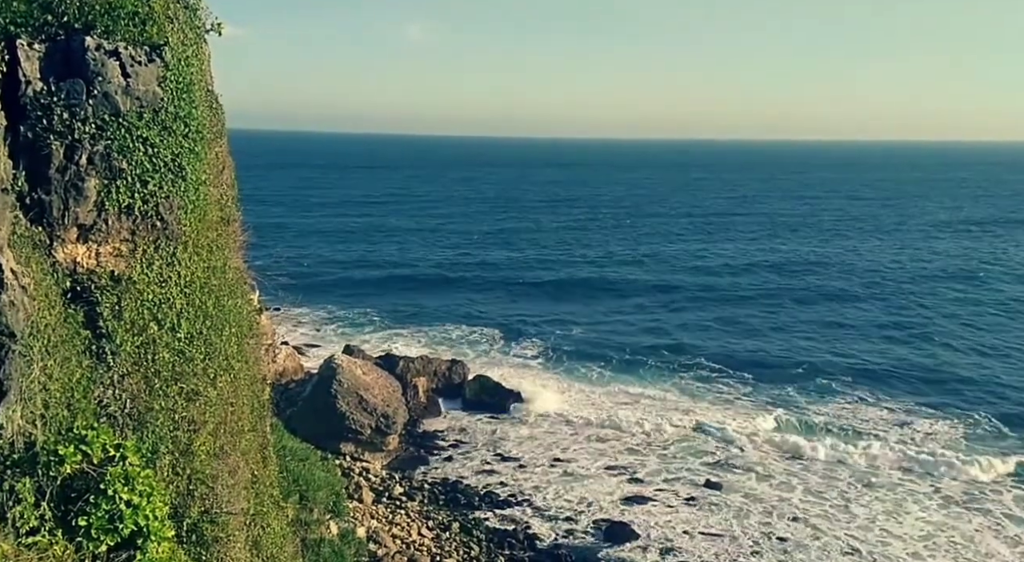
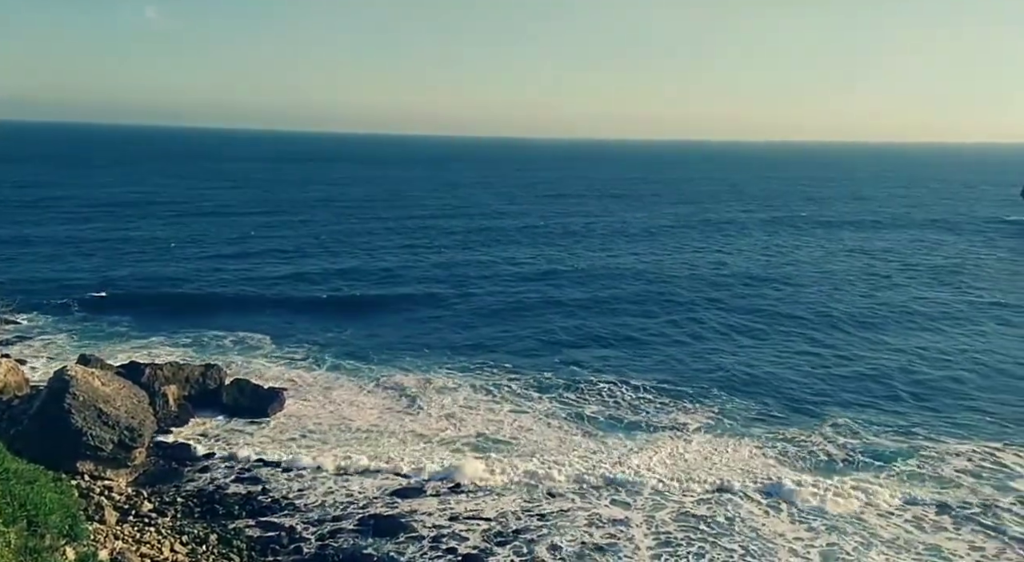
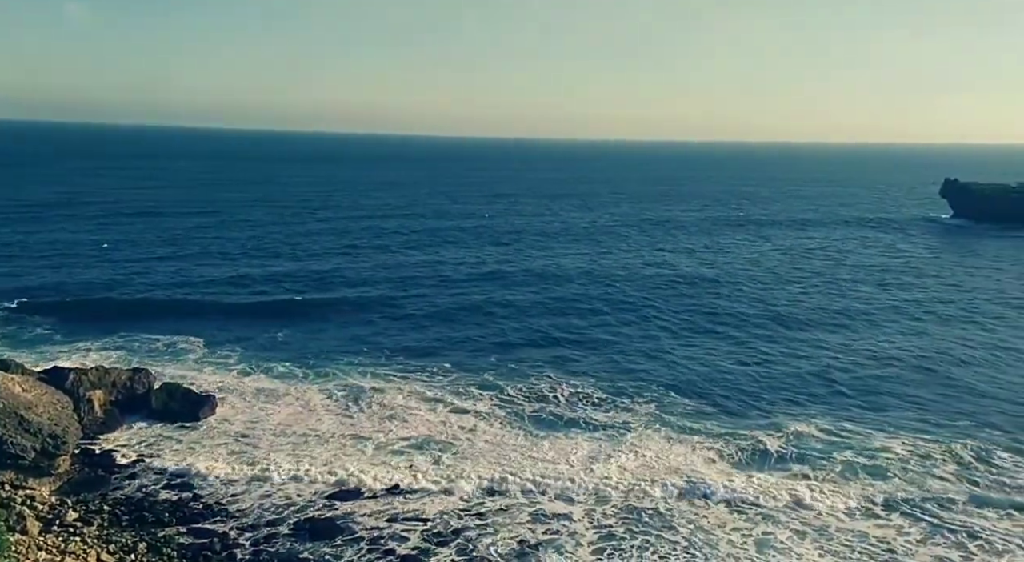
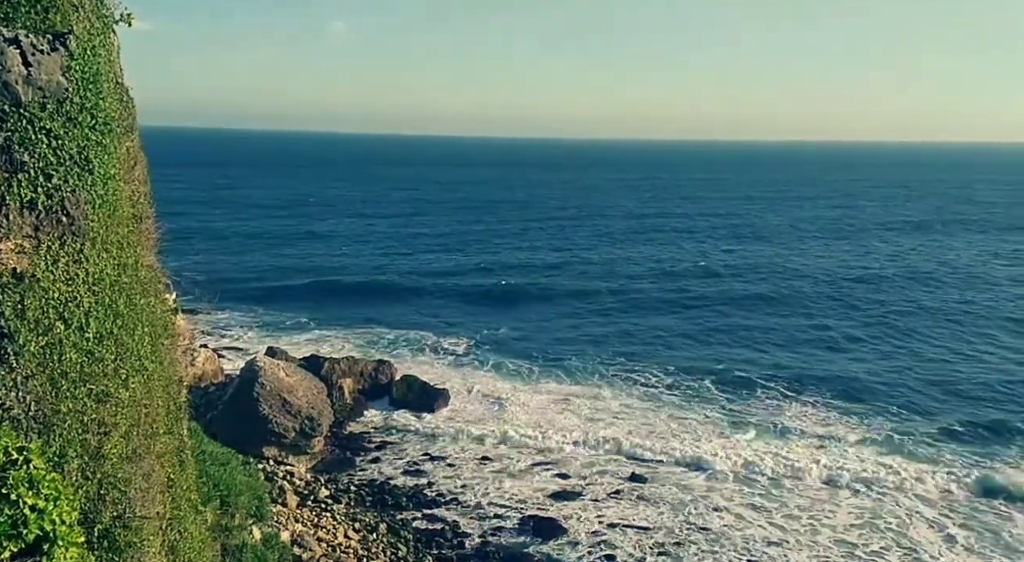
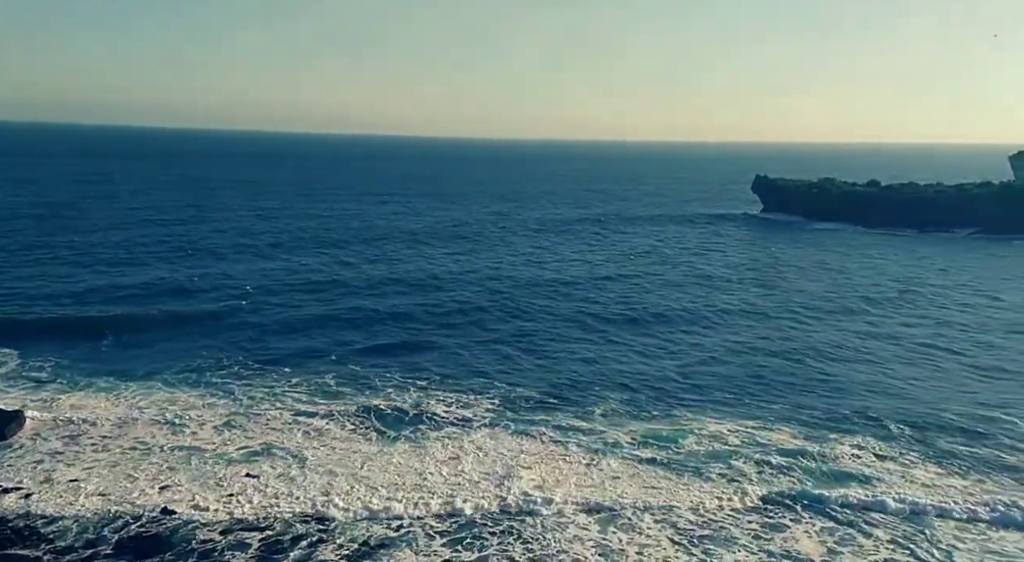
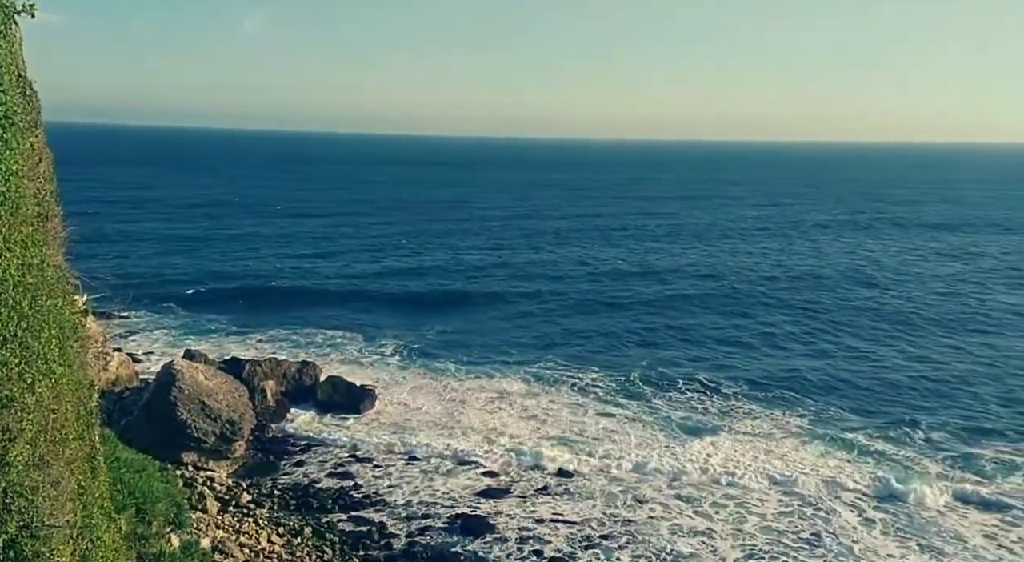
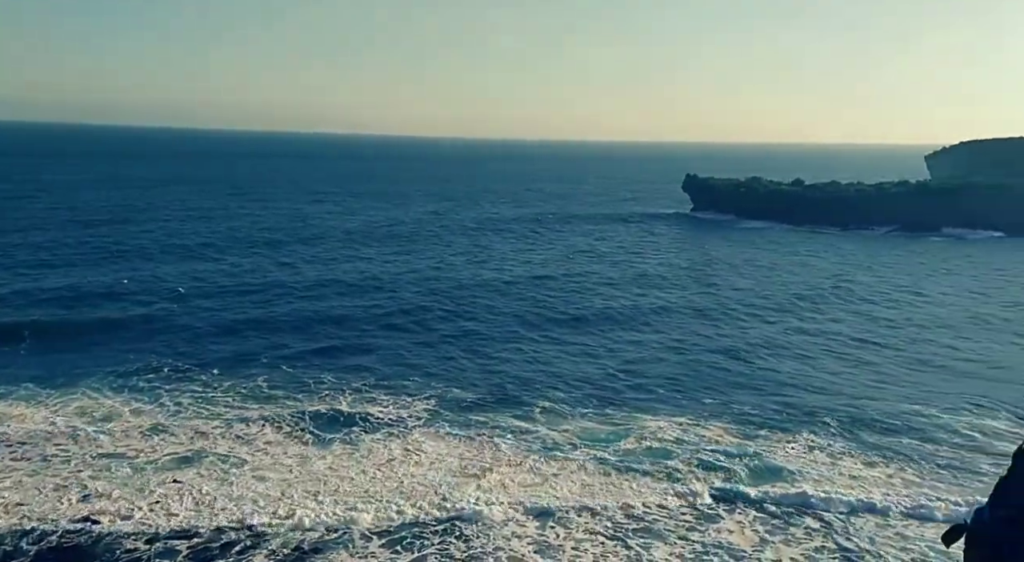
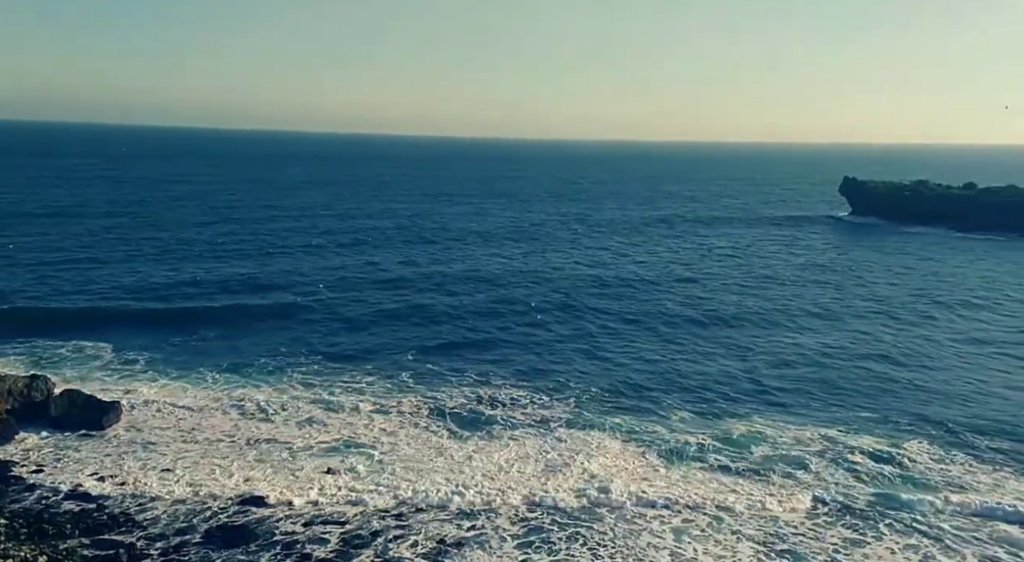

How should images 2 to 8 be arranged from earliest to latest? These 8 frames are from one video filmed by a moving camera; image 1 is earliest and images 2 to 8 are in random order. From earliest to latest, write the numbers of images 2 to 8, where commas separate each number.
4, 6, 2, 3, 8, 5, 7
